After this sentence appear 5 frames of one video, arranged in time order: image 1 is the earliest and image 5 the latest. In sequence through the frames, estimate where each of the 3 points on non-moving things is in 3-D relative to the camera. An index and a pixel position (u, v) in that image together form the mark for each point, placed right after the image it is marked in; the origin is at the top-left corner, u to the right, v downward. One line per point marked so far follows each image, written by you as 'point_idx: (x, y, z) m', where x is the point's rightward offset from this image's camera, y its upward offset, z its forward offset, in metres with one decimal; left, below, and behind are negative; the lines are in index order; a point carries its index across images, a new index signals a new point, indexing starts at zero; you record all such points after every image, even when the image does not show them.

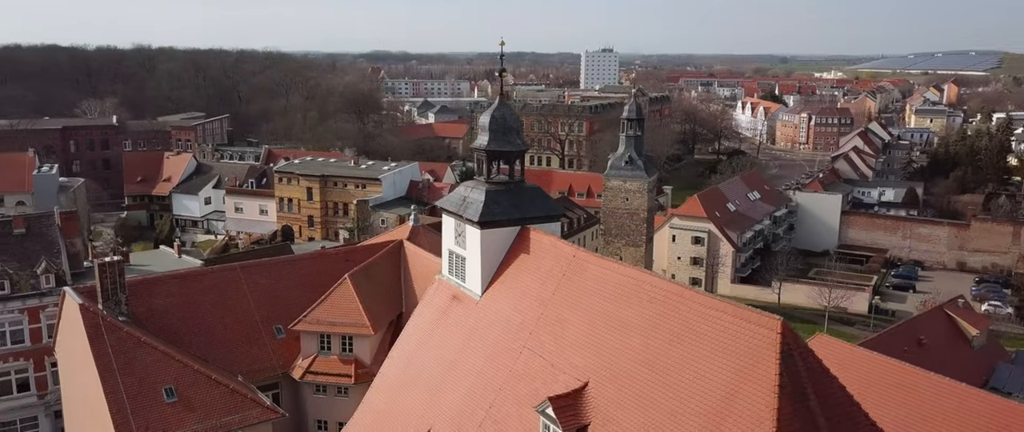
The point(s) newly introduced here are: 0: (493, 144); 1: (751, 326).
0: (-0.2, +1.1, +12.3) m
1: (+2.4, -1.1, +8.2) m
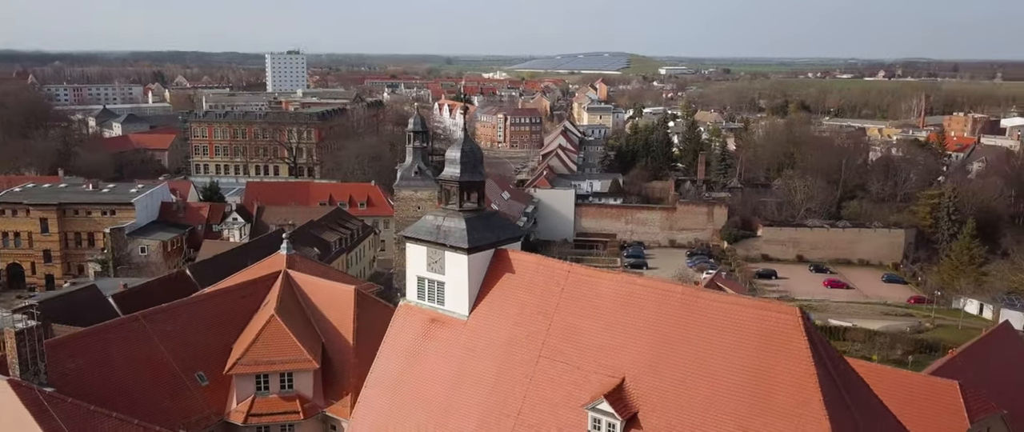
0: (-0.8, +0.7, +13.4) m
1: (+3.4, -1.3, +10.7) m
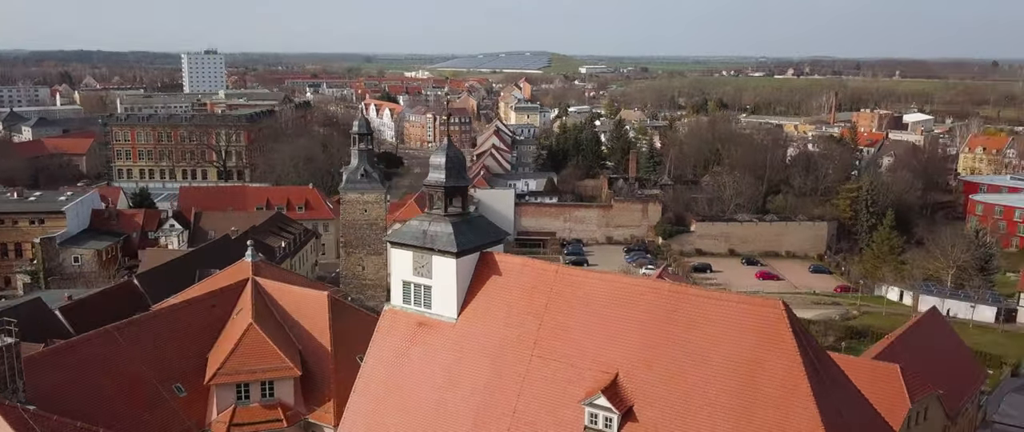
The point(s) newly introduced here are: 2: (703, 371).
0: (-1.0, +0.6, +13.6) m
1: (+3.4, -1.3, +11.4) m
2: (+2.7, -2.2, +11.4) m
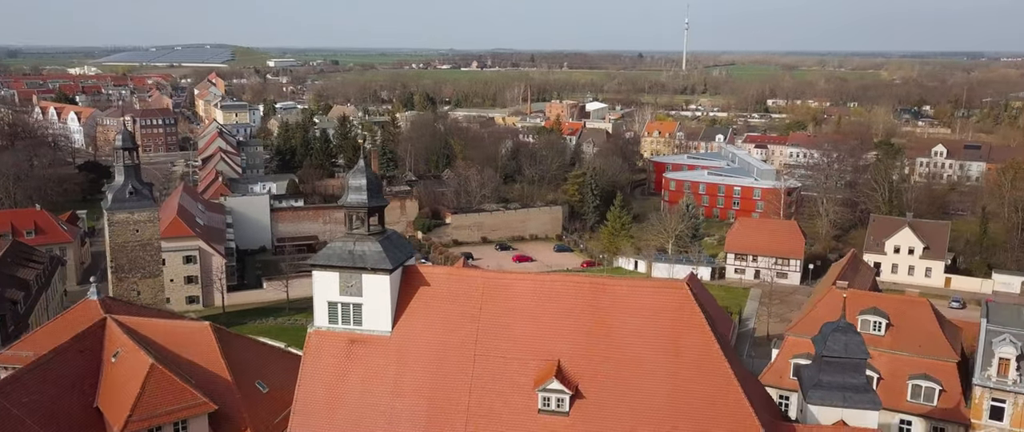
0: (-2.5, +0.3, +14.3) m
1: (+2.6, -1.2, +13.9) m
2: (+2.0, -2.2, +13.7) m
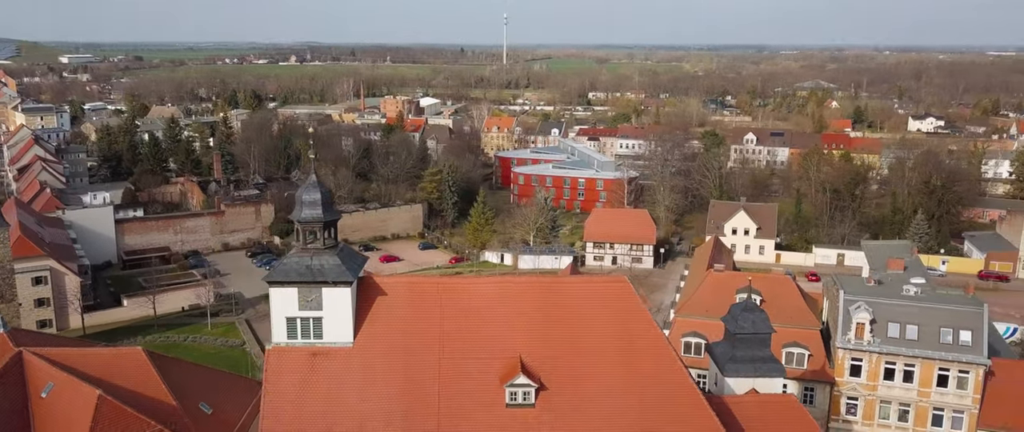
0: (-3.3, 0.0, +14.5) m
1: (+1.9, -1.2, +15.1) m
2: (+1.3, -2.2, +14.8) m
